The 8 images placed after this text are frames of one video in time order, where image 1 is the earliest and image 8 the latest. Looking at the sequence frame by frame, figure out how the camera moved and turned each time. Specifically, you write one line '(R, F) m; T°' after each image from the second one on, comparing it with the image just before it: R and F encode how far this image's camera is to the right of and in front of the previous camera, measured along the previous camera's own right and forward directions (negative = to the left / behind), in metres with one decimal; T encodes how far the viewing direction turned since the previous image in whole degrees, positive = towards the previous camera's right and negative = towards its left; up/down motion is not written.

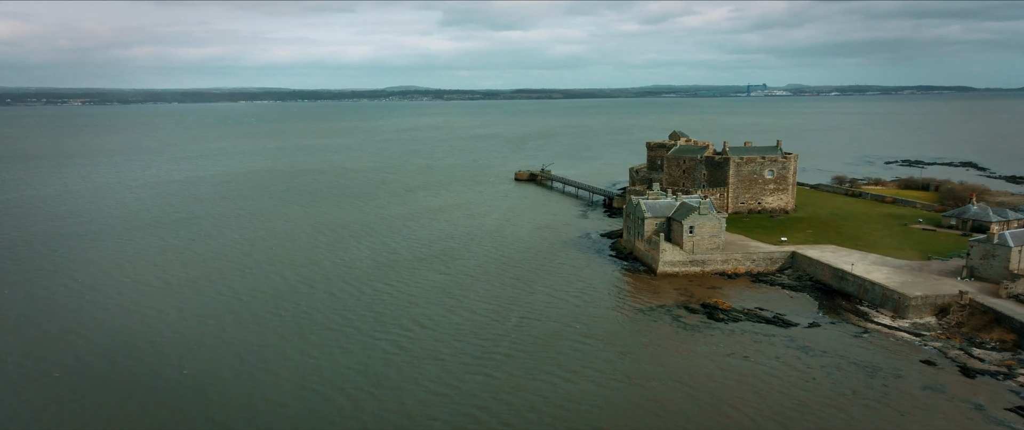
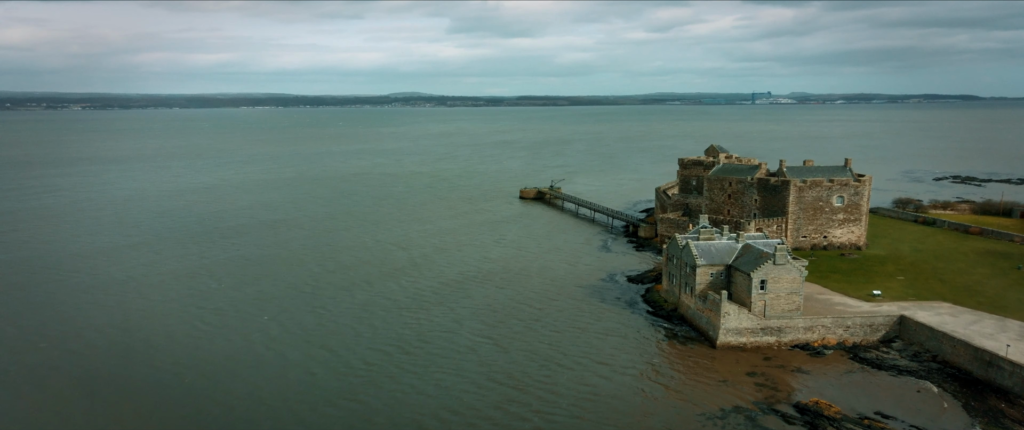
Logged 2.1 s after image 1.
(-0.1, +12.6) m; 0°
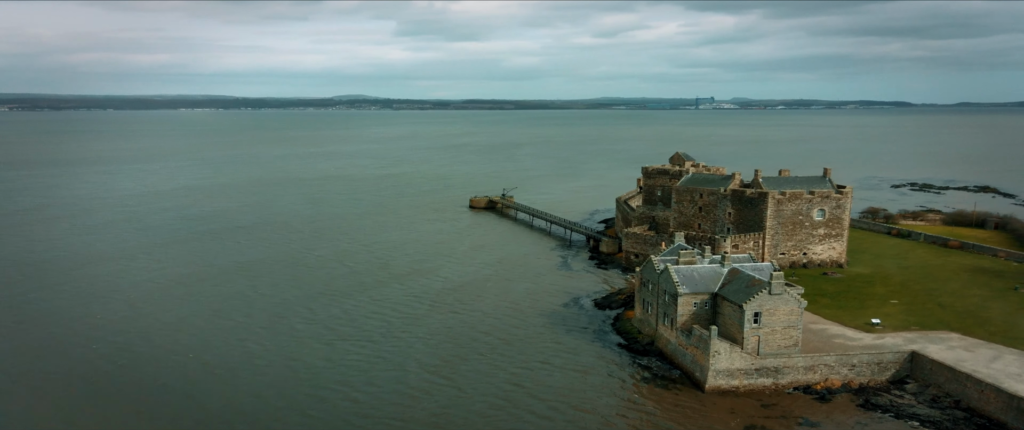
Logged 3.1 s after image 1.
(-0.2, +5.5) m; +4°
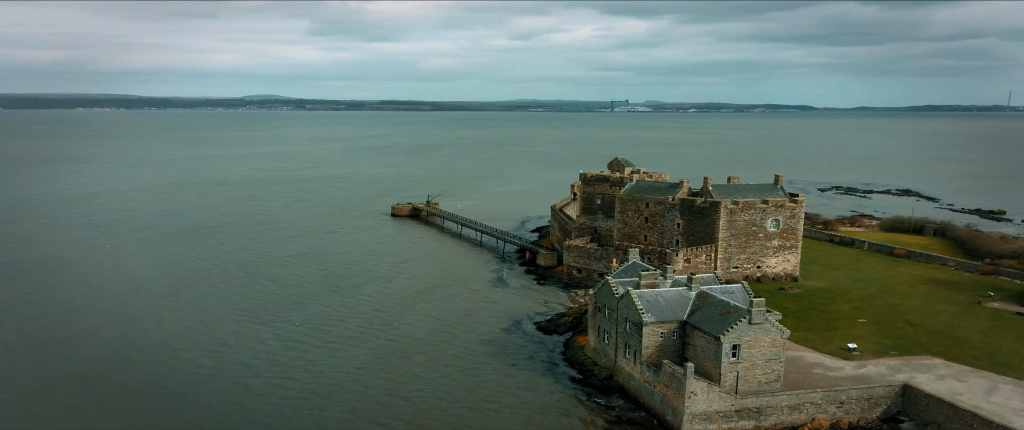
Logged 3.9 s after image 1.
(-0.8, +4.8) m; +6°
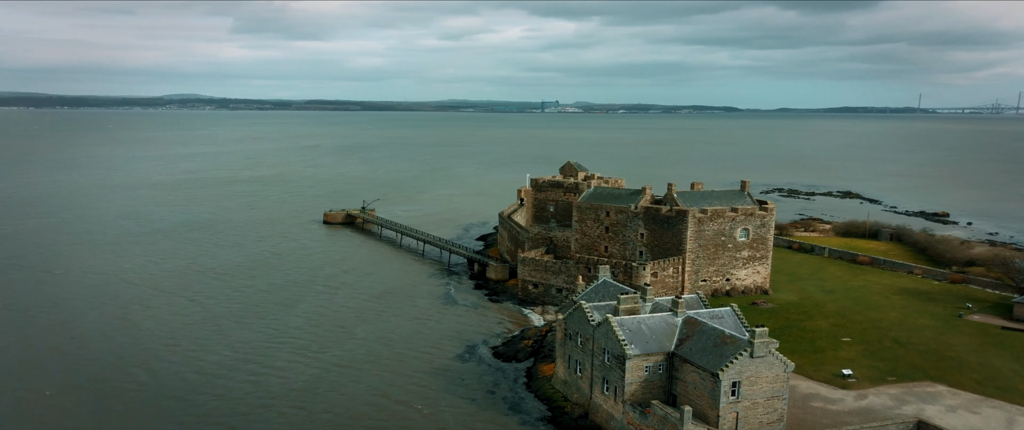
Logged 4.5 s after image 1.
(-0.9, +4.1) m; +5°
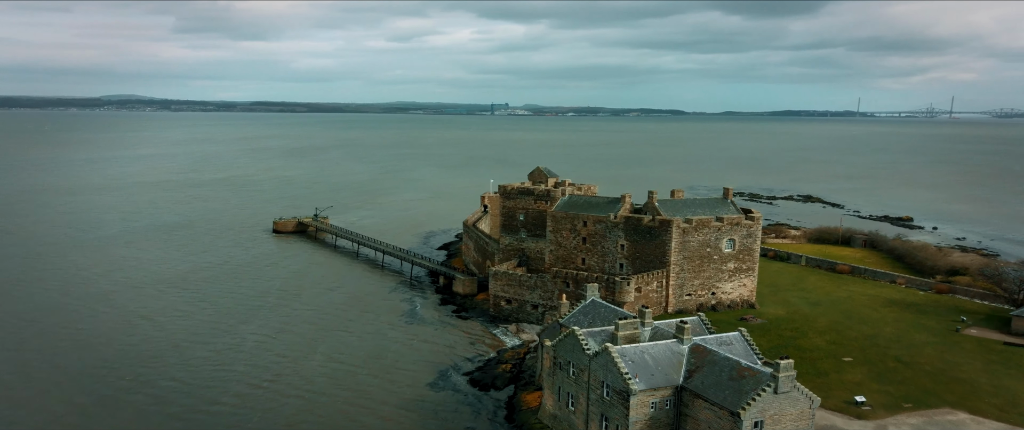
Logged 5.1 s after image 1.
(-1.1, +3.2) m; +4°
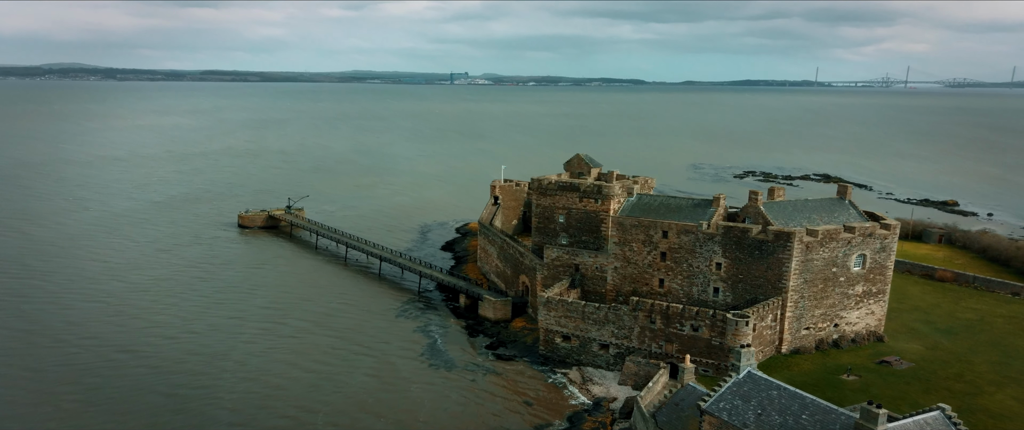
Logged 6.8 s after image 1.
(-3.8, +10.2) m; +3°
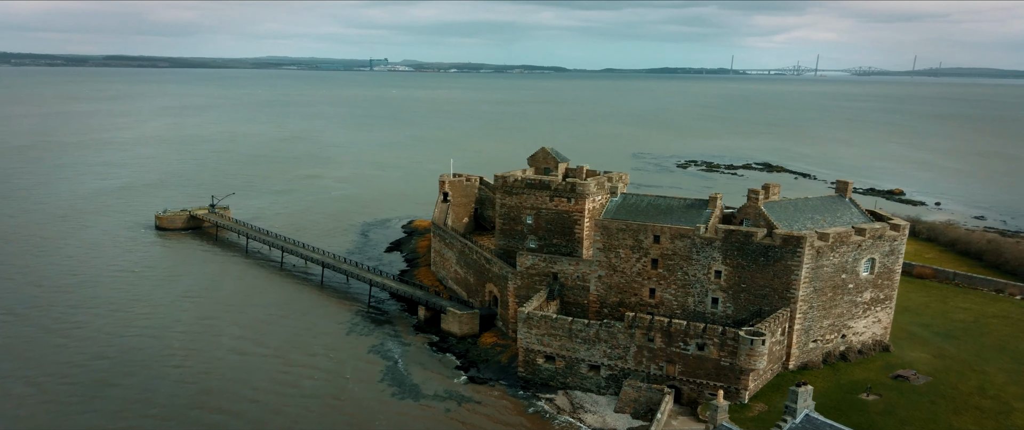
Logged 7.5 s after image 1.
(-1.7, +3.9) m; +5°
